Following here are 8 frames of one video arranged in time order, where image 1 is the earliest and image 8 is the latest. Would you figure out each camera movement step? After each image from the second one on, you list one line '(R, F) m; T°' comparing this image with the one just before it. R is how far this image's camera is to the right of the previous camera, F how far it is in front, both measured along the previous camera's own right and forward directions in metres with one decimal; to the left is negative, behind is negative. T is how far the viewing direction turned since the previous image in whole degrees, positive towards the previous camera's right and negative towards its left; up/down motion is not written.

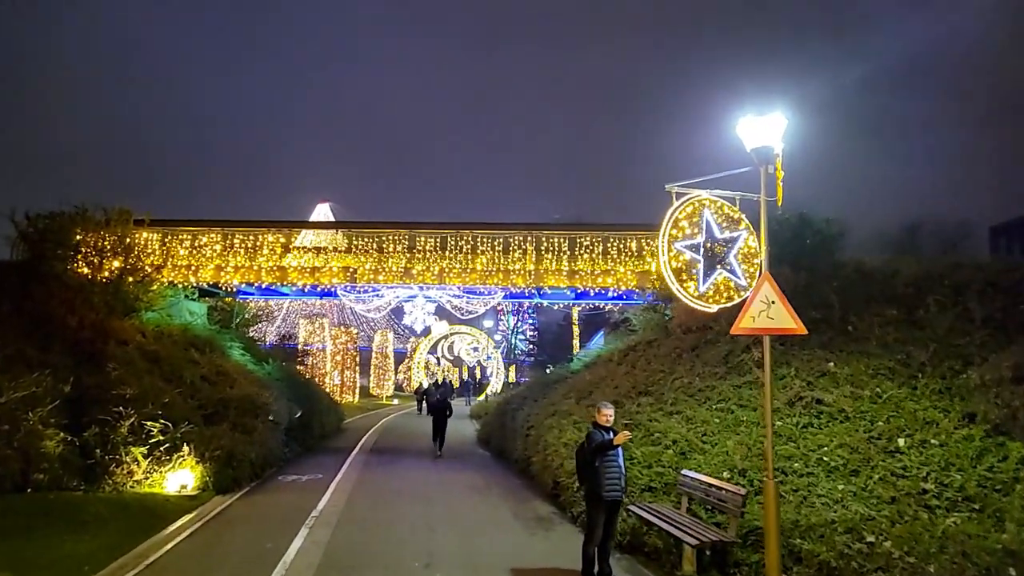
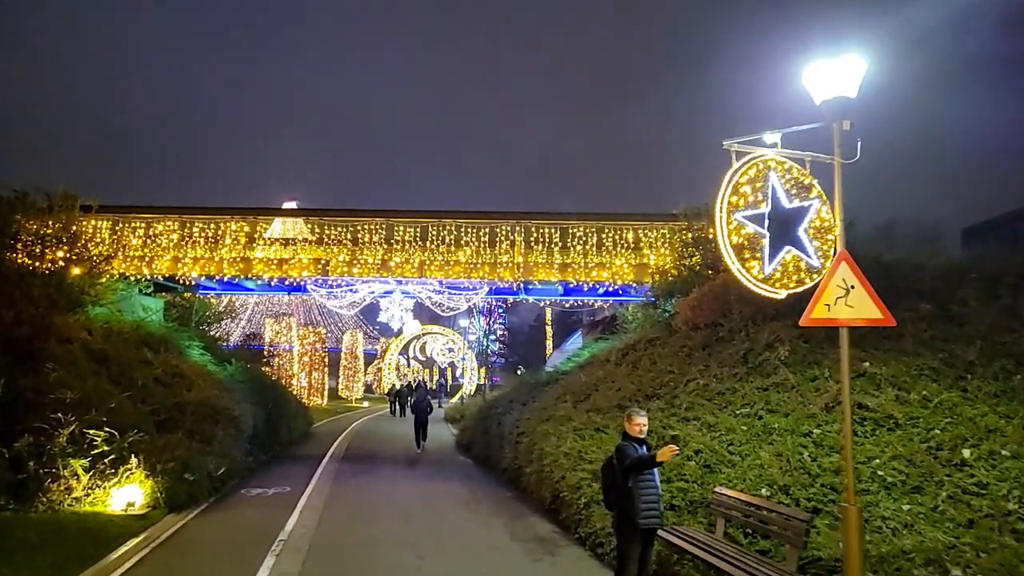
(-0.5, +1.6) m; +2°
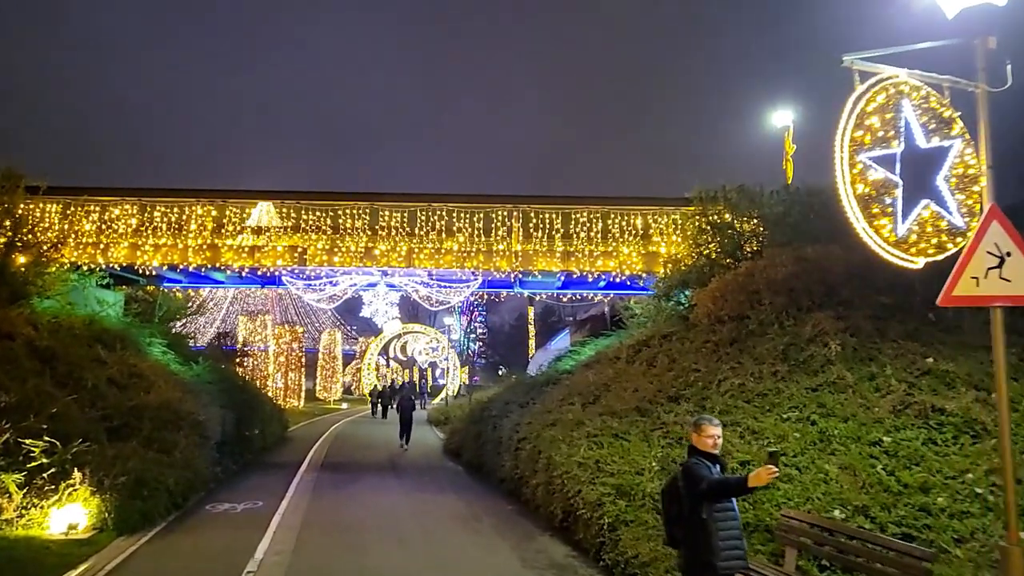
(-0.4, +1.7) m; +2°
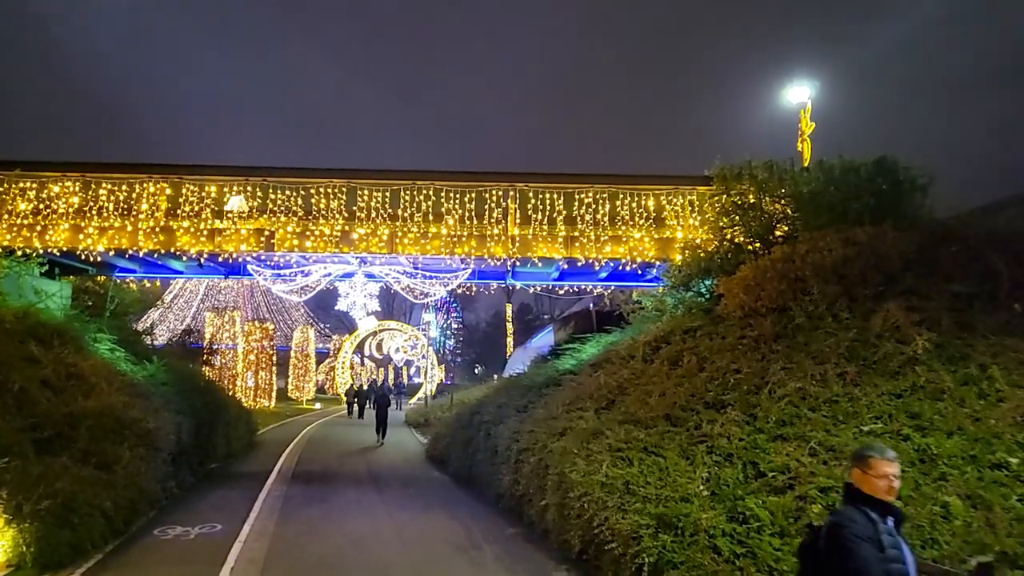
(-0.5, +2.0) m; +2°
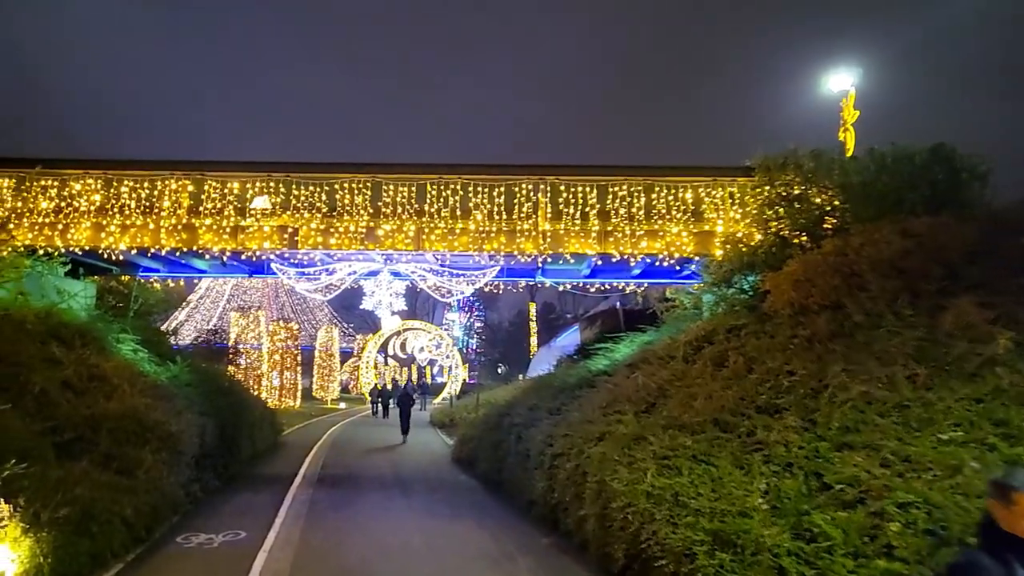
(-0.2, +0.6) m; -2°
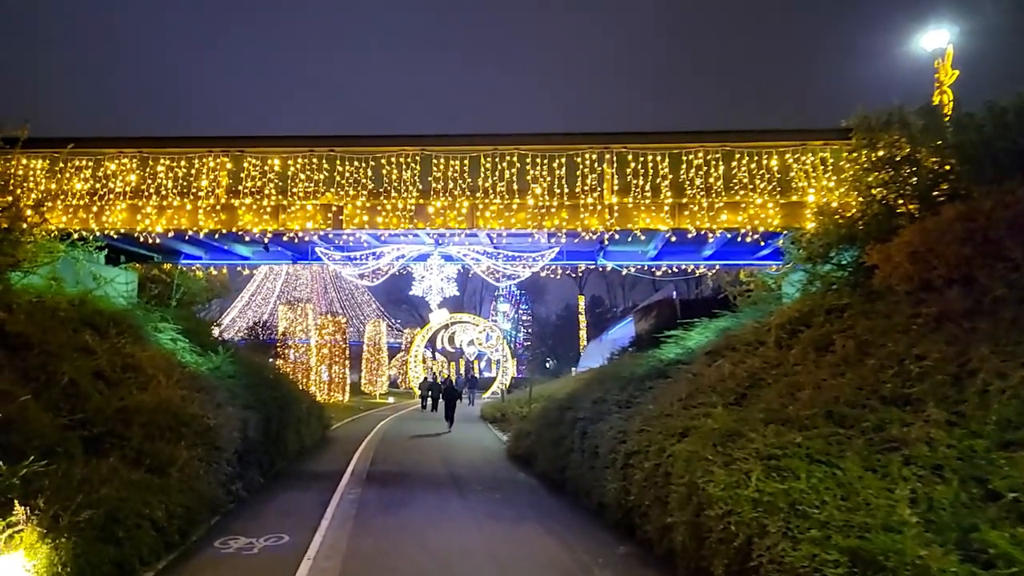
(-0.3, +1.4) m; -4°
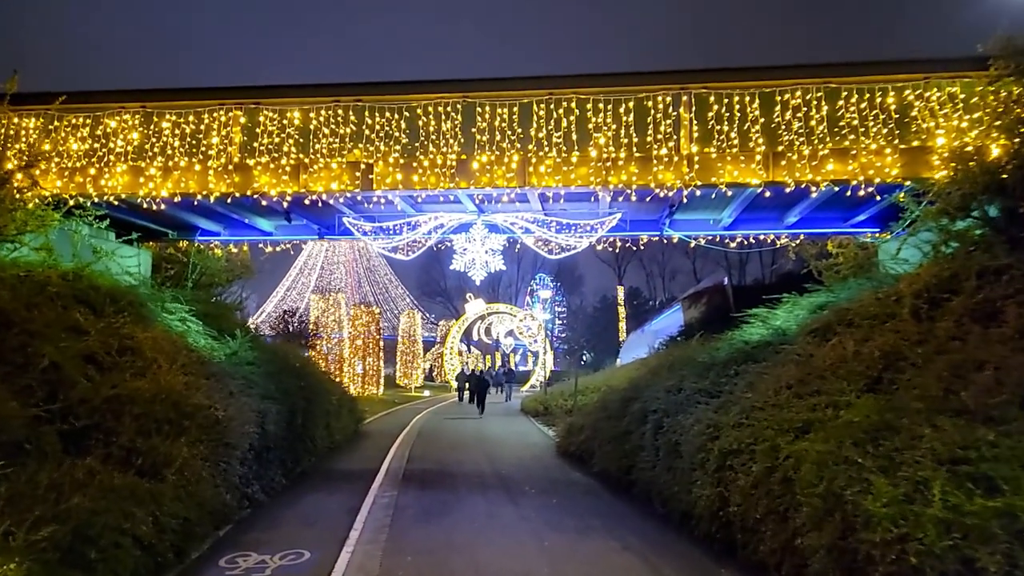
(-0.4, +2.1) m; -3°
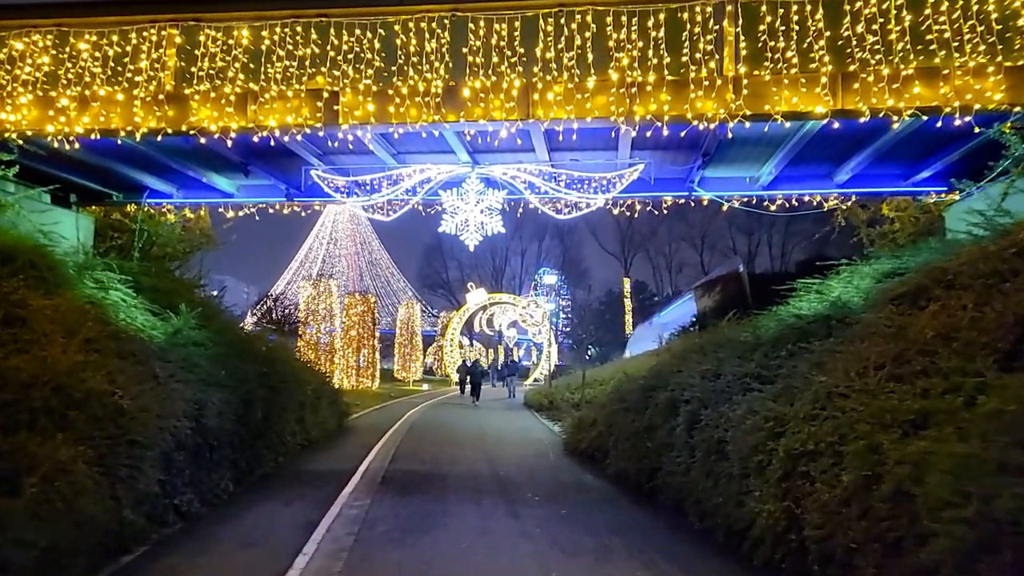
(+0.1, +2.4) m; 0°
